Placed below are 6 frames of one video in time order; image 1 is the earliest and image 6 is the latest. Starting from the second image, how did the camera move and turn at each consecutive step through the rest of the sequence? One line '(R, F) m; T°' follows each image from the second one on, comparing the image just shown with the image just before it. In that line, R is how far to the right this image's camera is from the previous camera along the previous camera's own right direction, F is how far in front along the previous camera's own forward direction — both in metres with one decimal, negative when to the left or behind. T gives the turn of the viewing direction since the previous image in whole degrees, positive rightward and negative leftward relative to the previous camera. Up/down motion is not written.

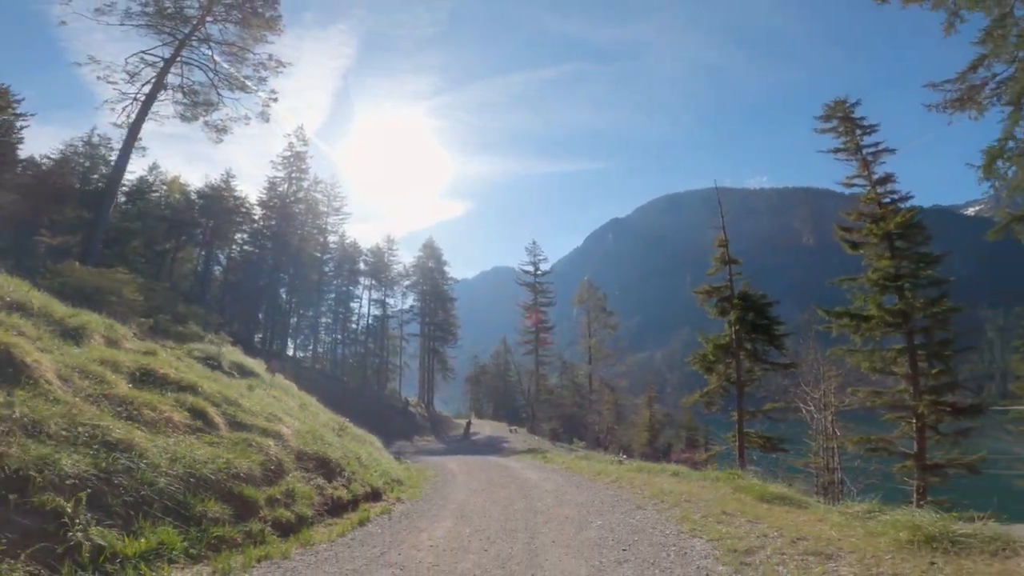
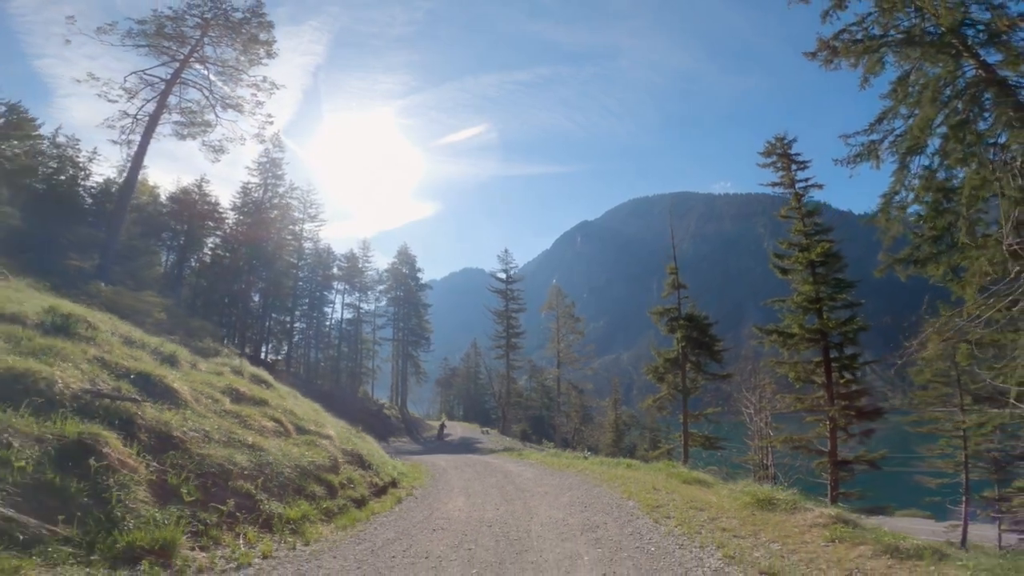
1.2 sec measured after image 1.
(-0.5, -3.1) m; +3°
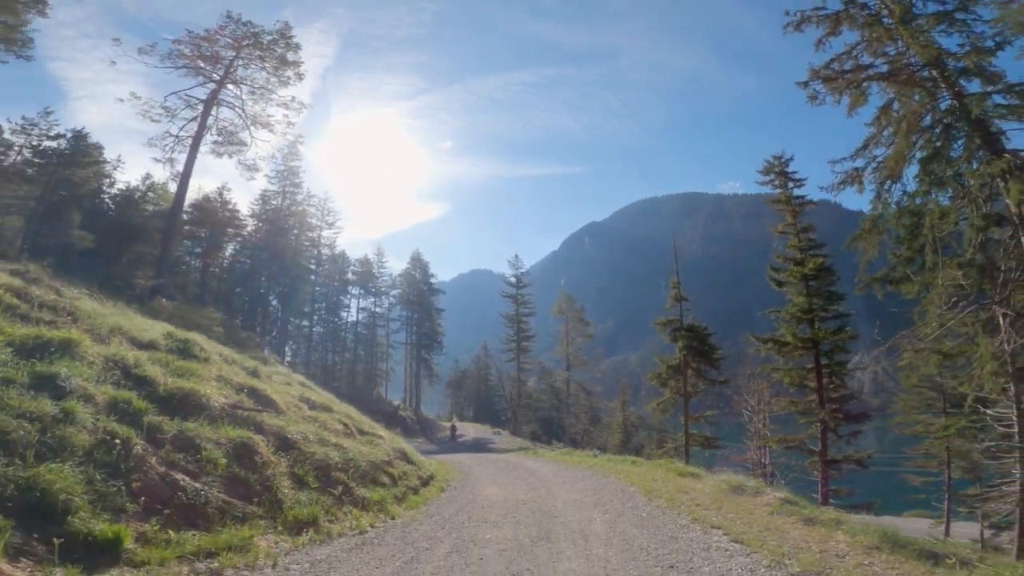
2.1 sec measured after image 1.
(-0.3, -2.4) m; -1°
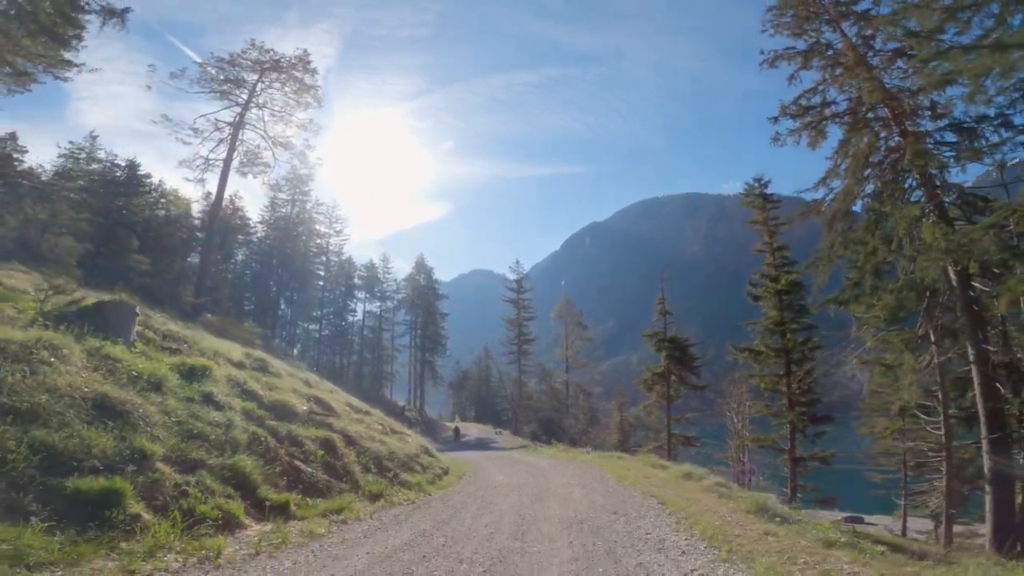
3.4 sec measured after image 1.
(-0.1, -3.3) m; 0°
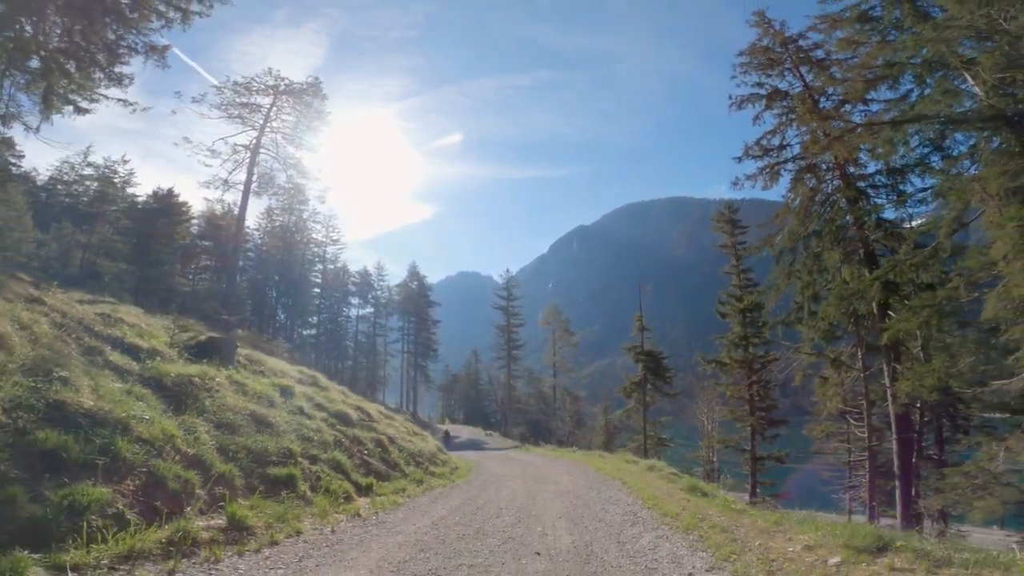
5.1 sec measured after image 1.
(-0.5, -4.0) m; +1°
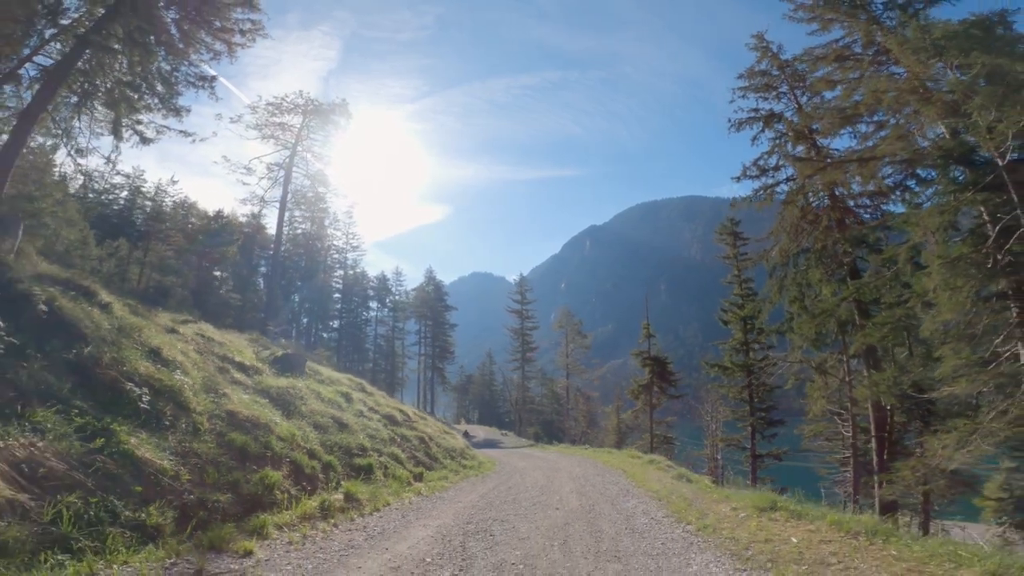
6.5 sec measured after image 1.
(-0.2, -3.1) m; -1°
